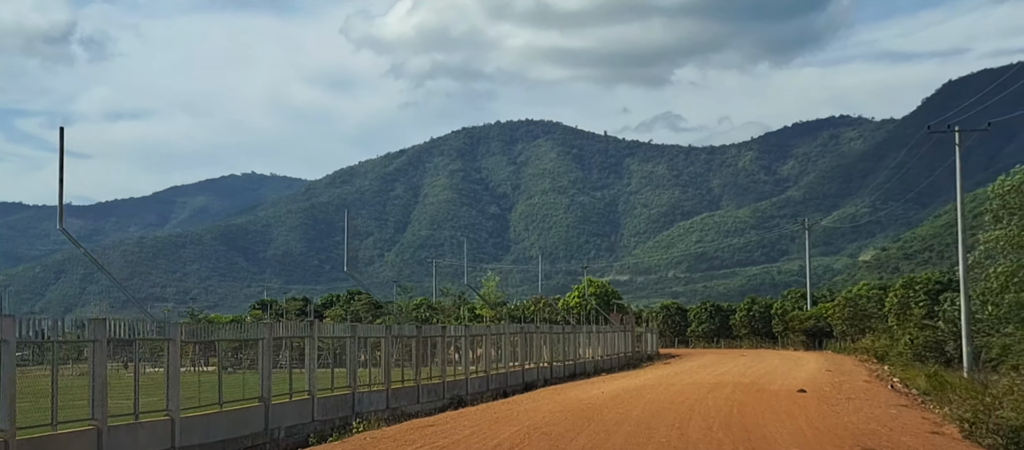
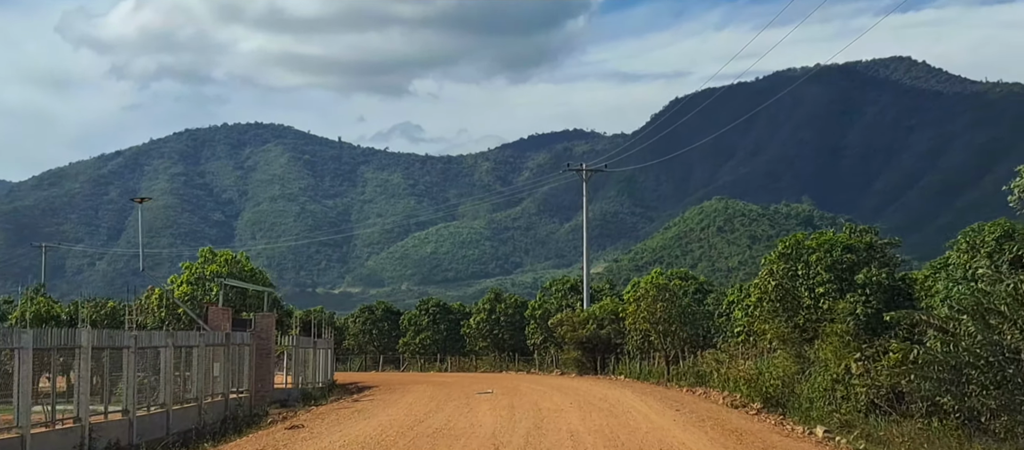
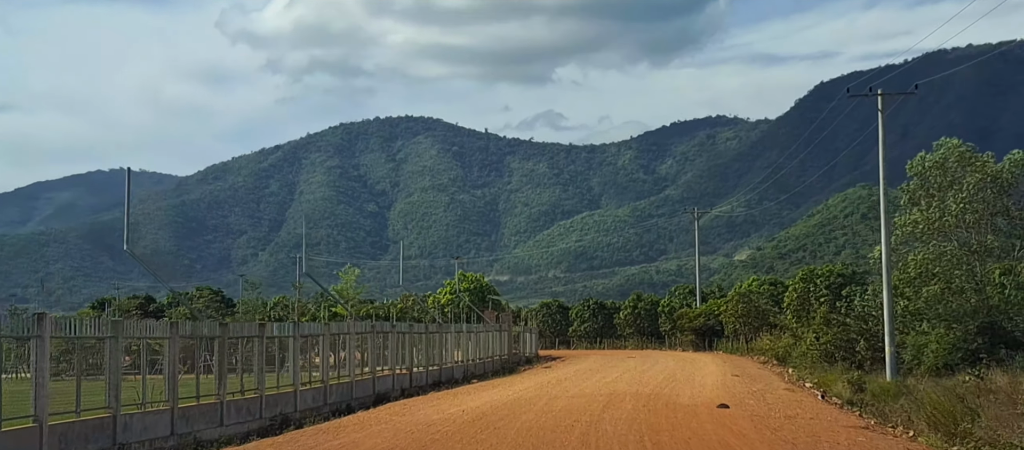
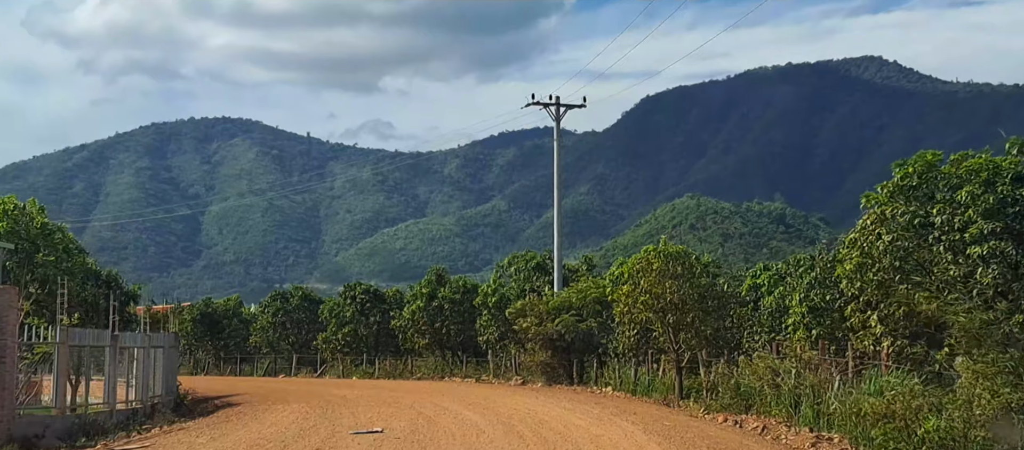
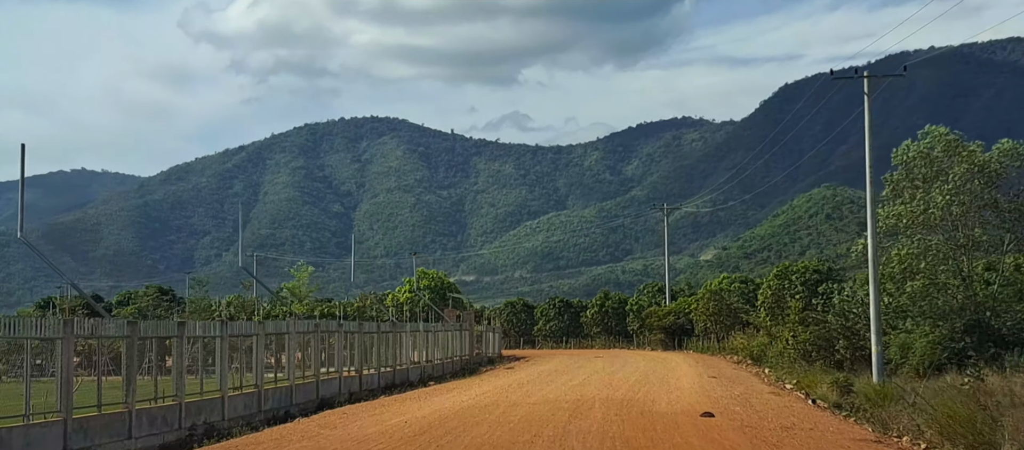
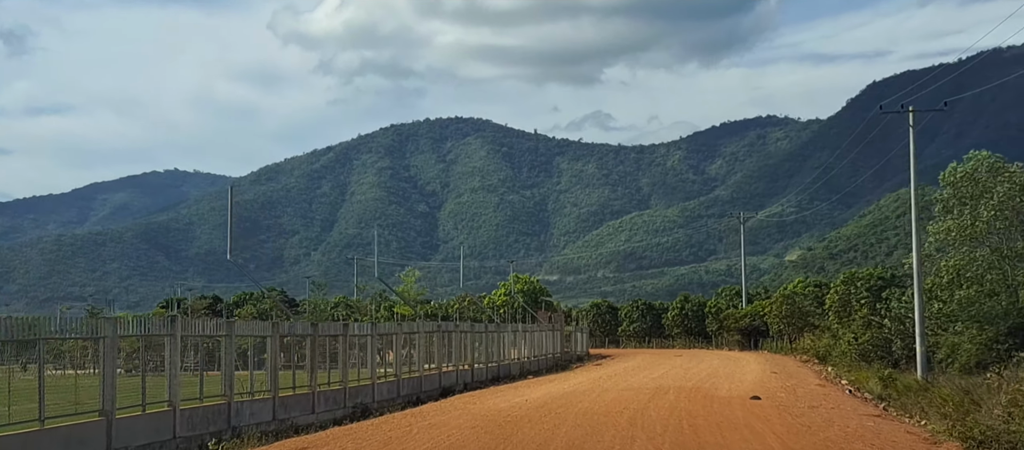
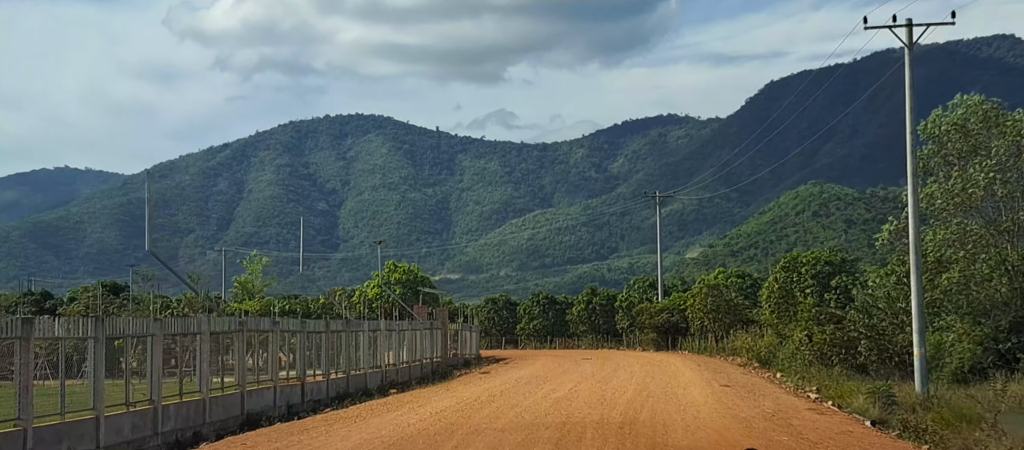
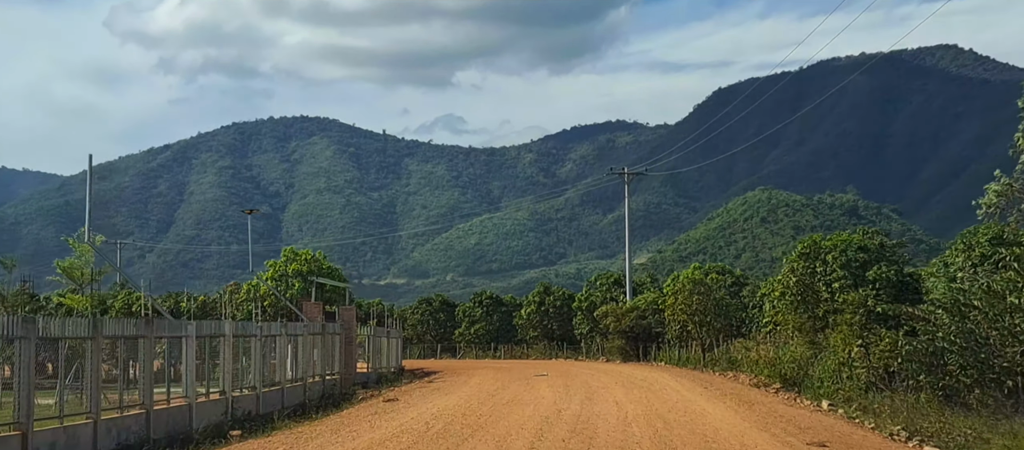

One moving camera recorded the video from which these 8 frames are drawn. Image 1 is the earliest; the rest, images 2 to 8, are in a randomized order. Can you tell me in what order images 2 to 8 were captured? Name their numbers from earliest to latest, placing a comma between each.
6, 3, 5, 7, 8, 2, 4
